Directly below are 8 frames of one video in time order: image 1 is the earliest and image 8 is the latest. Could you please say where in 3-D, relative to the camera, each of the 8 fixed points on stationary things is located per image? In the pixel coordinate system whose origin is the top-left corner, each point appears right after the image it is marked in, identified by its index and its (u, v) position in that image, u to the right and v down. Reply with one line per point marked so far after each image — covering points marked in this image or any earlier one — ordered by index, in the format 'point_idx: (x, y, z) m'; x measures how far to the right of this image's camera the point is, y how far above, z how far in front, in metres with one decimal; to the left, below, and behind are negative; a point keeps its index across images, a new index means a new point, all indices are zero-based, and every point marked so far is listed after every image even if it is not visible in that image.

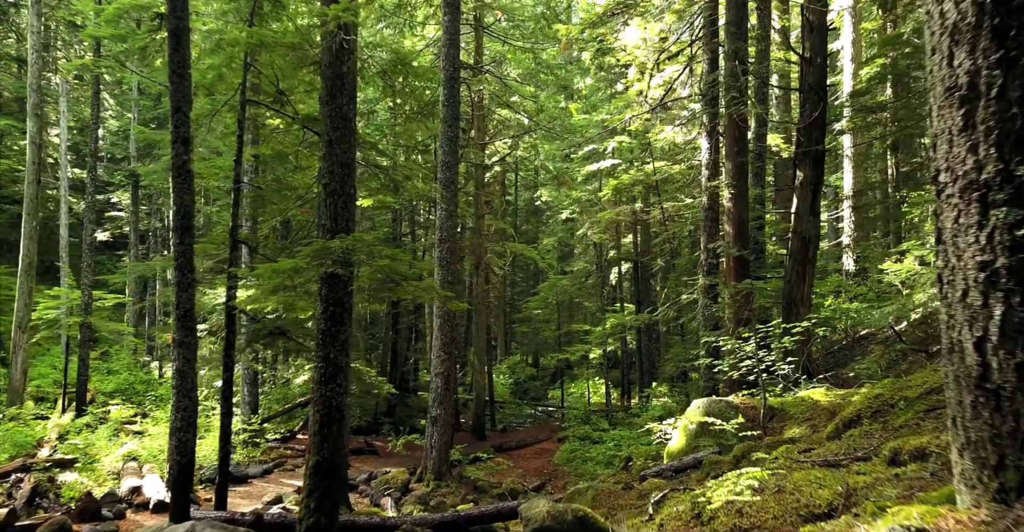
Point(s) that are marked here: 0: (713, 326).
0: (+3.7, -1.1, +15.0) m
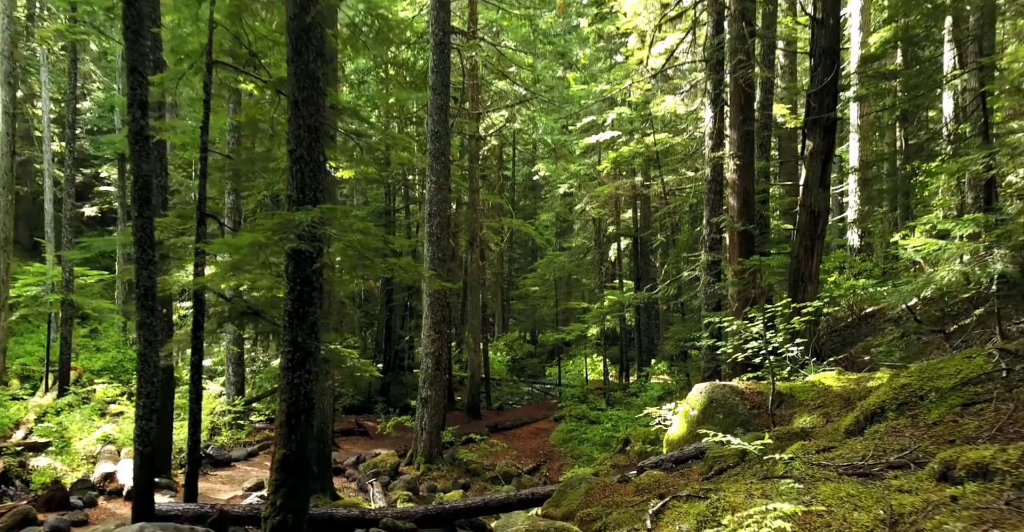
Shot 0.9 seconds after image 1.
0: (+3.6, -0.7, +14.3) m
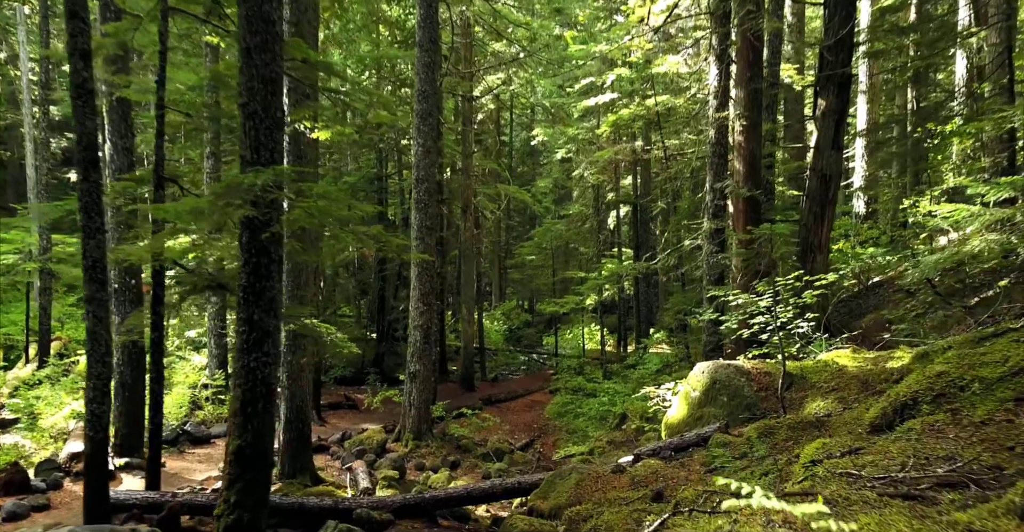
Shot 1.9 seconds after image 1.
0: (+3.4, -0.2, +13.5) m
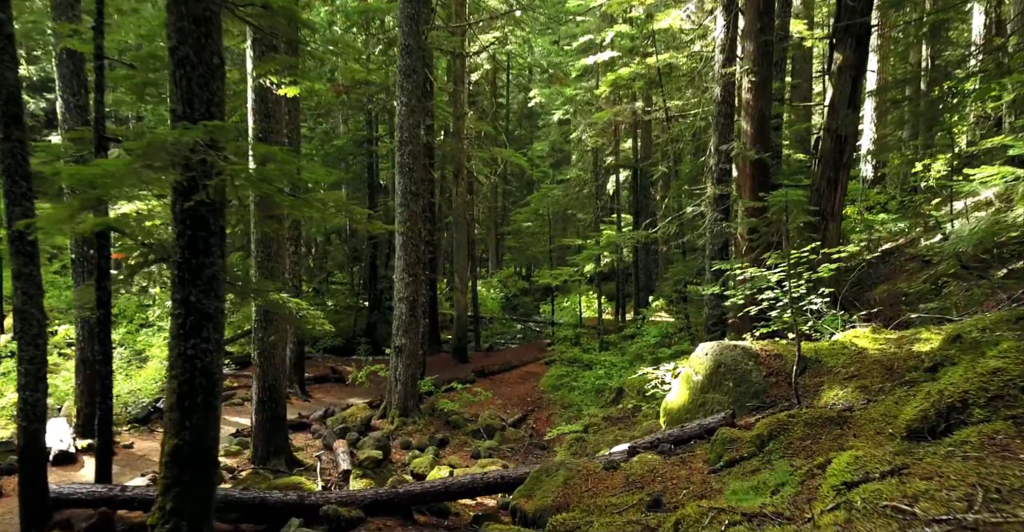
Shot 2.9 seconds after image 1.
0: (+3.3, +0.3, +12.6) m
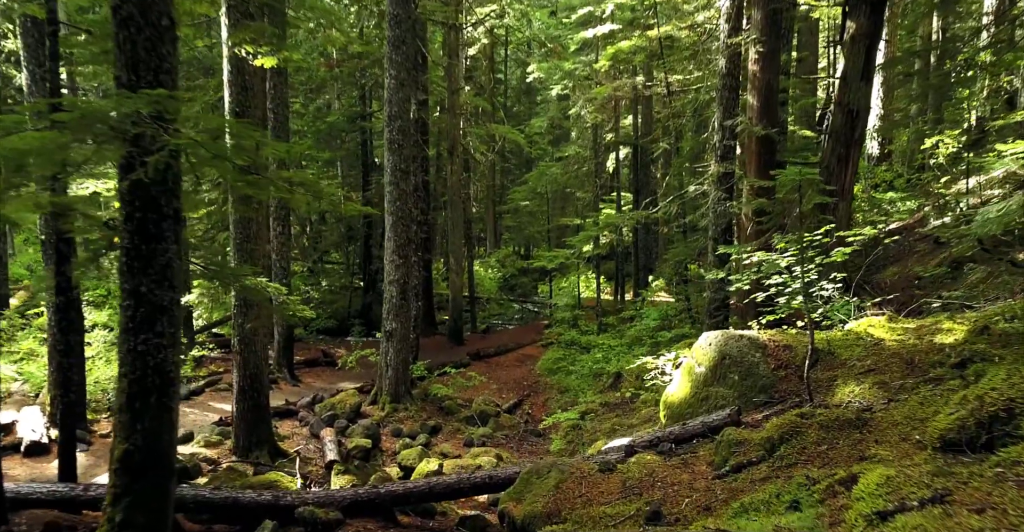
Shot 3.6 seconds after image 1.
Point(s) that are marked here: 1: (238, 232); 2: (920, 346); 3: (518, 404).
0: (+3.2, +0.6, +12.0) m
1: (-3.5, +0.4, +10.3) m
2: (+3.5, -0.7, +6.9) m
3: (+0.1, -2.7, +15.8) m
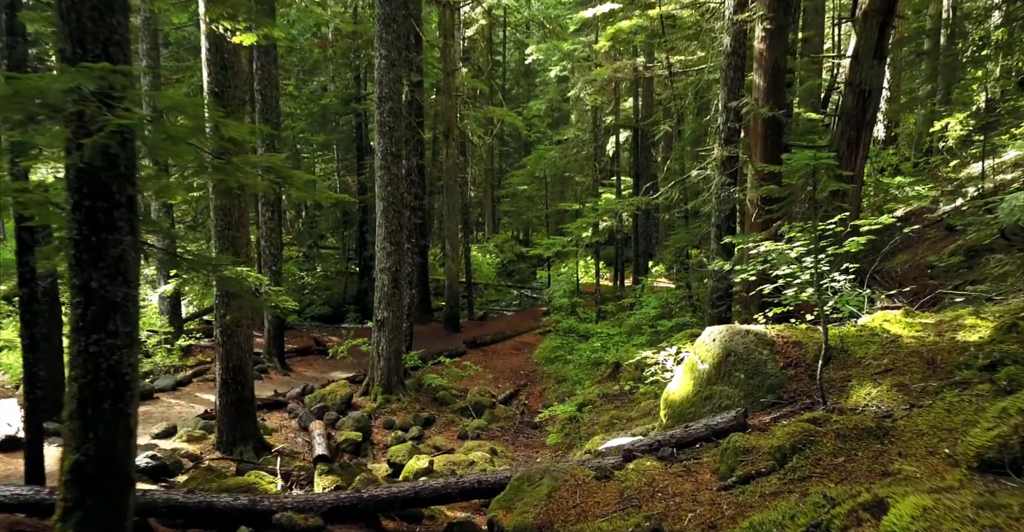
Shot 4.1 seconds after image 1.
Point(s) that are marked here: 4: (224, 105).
0: (+3.1, +0.8, +11.6) m
1: (-3.6, +0.6, +9.9) m
2: (+3.4, -0.6, +6.4) m
3: (0.0, -2.5, +15.4) m
4: (-3.4, +1.9, +9.6) m
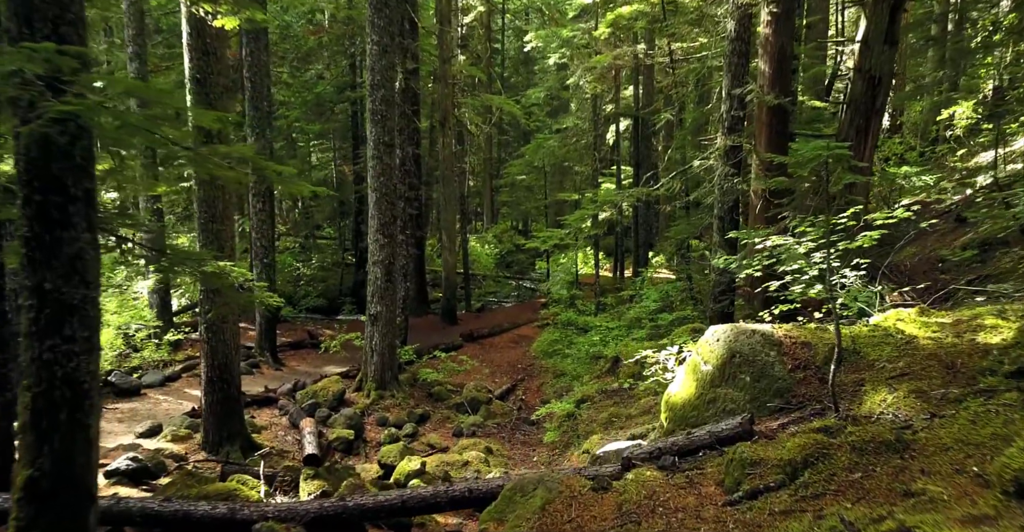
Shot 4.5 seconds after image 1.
0: (+3.1, +0.9, +11.2) m
1: (-3.6, +0.7, +9.5) m
2: (+3.4, -0.6, +6.1) m
3: (0.0, -2.3, +15.0) m
4: (-3.5, +2.0, +9.2) m
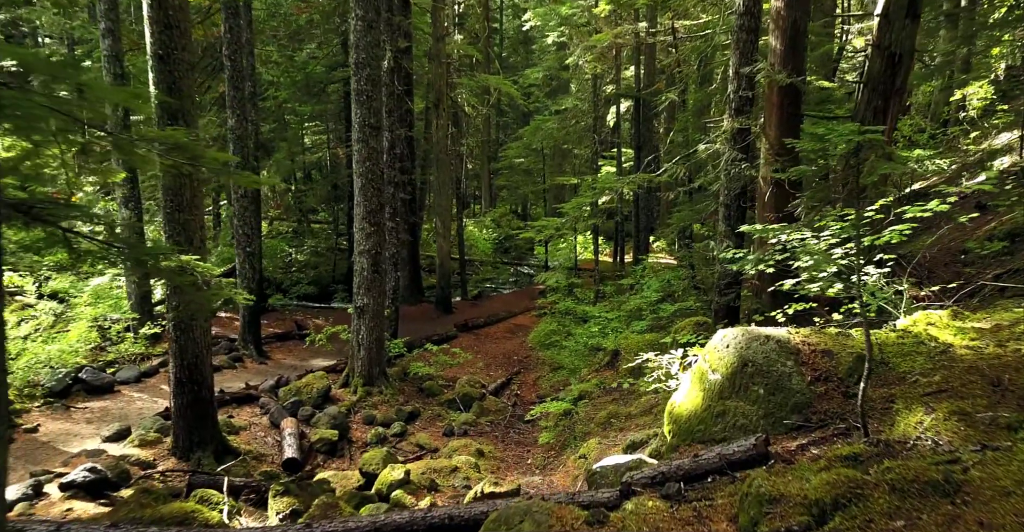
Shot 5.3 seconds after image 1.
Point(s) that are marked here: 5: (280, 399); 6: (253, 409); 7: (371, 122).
0: (+3.0, +1.0, +10.5) m
1: (-3.7, +0.7, +8.8) m
2: (+3.3, -0.6, +5.4) m
3: (-0.1, -2.1, +14.4) m
4: (-3.6, +2.1, +8.5) m
5: (-3.6, -2.0, +12.4) m
6: (-3.9, -2.1, +12.0) m
7: (-2.1, +2.2, +12.2) m
